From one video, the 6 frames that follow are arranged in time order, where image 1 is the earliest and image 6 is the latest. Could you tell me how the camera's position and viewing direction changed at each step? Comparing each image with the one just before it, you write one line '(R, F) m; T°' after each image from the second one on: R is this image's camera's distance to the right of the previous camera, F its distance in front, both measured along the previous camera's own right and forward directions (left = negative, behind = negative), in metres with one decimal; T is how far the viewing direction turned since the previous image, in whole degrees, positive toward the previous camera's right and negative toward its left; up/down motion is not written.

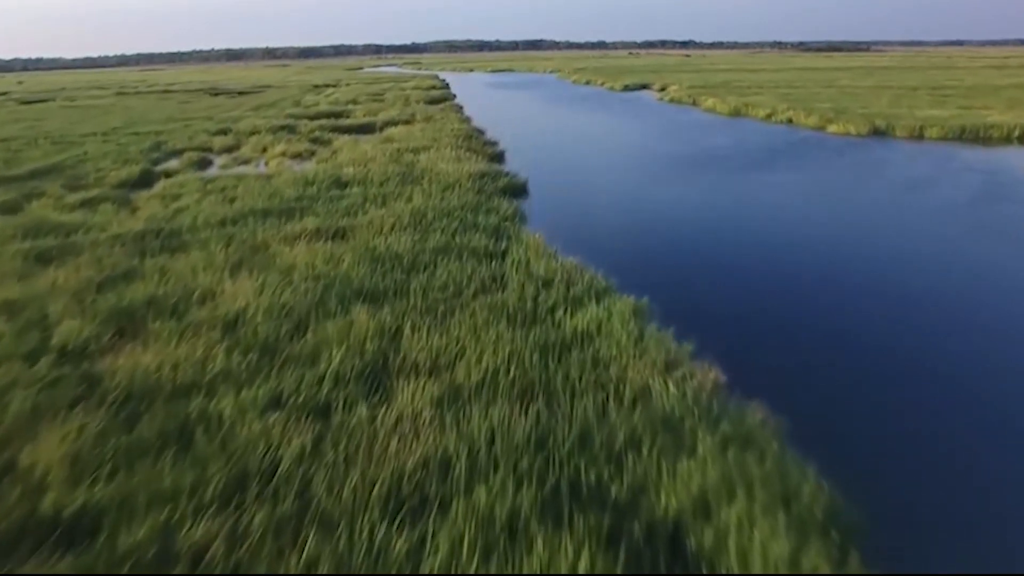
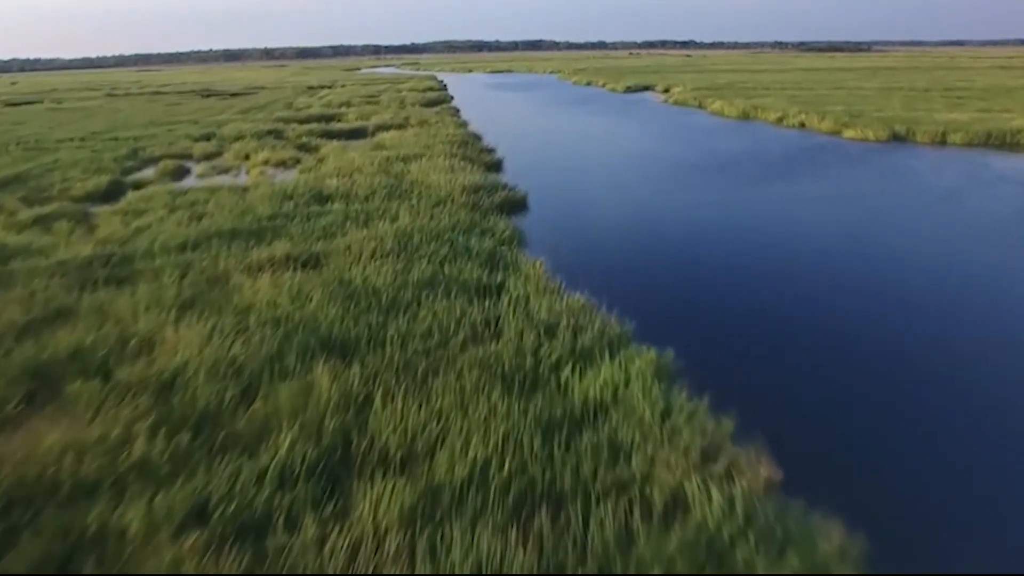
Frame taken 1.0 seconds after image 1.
(0.0, +1.0) m; 0°
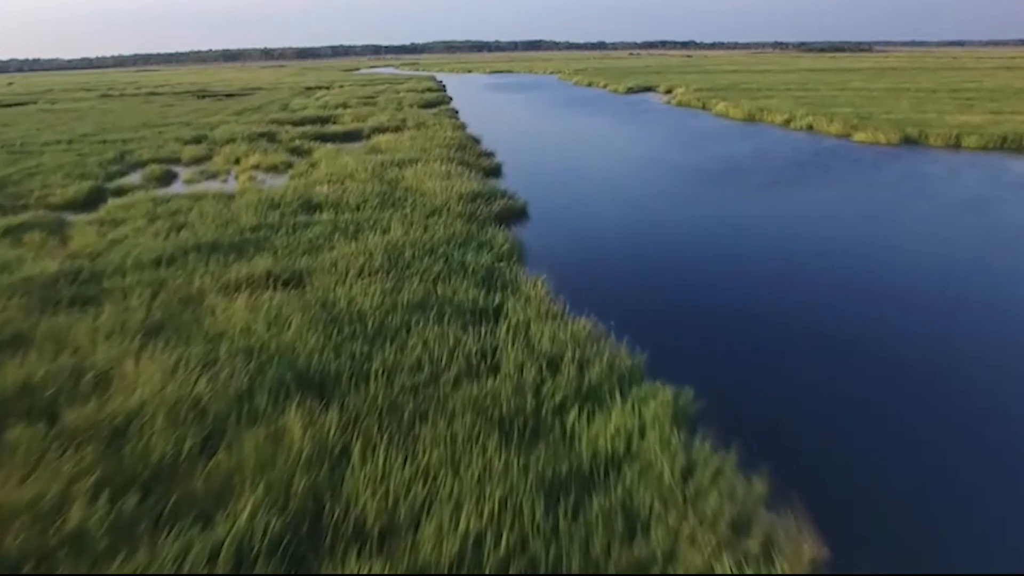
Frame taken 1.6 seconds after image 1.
(0.0, +0.6) m; 0°
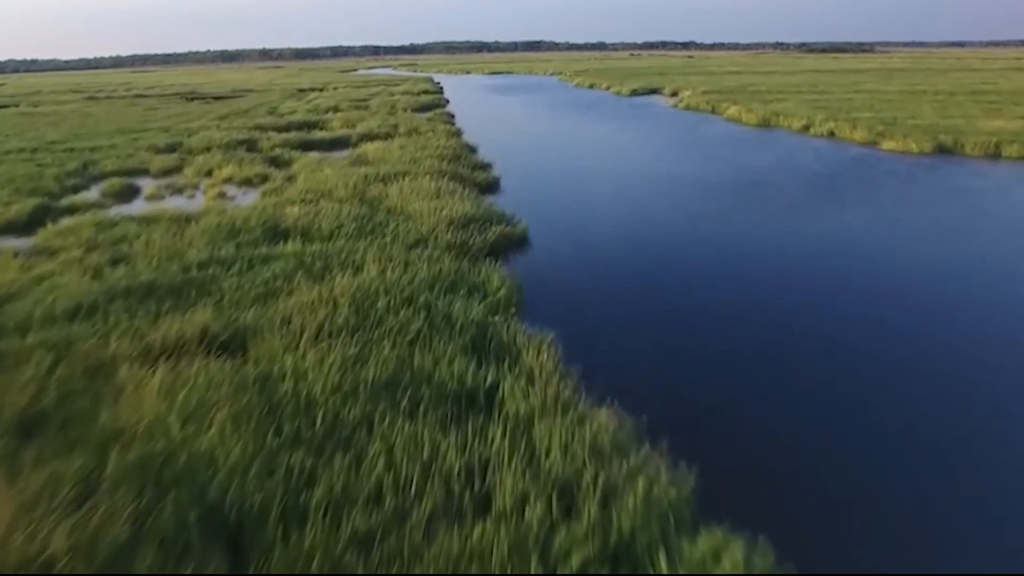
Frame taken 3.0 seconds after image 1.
(0.0, +1.4) m; 0°
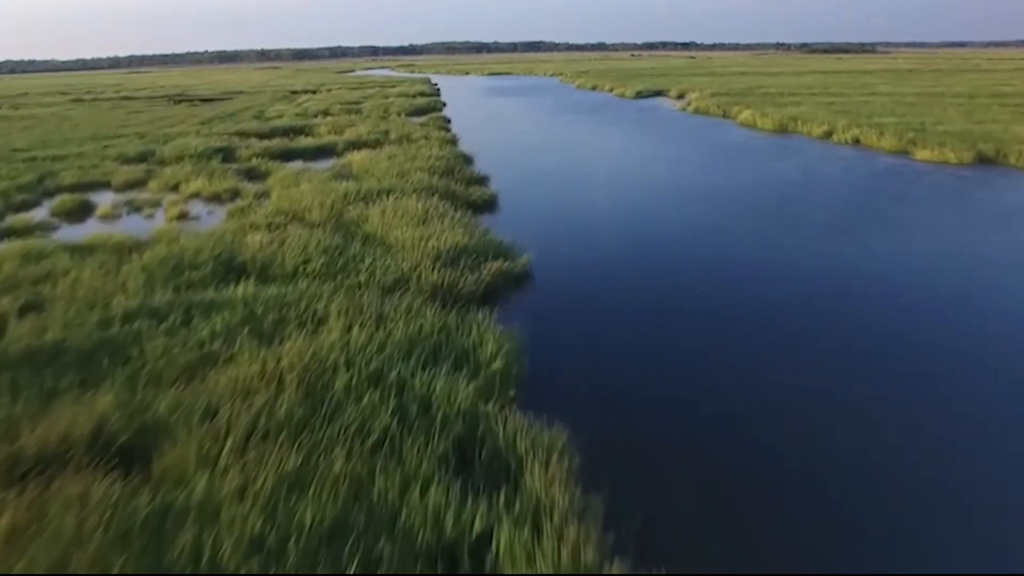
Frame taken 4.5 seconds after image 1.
(0.0, +1.4) m; 0°
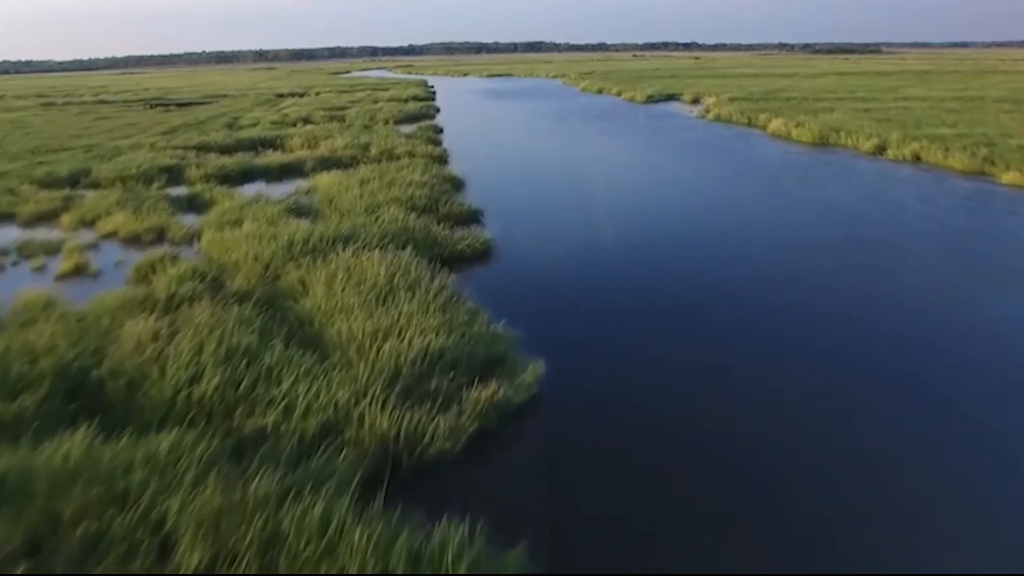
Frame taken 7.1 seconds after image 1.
(0.0, +2.6) m; 0°
